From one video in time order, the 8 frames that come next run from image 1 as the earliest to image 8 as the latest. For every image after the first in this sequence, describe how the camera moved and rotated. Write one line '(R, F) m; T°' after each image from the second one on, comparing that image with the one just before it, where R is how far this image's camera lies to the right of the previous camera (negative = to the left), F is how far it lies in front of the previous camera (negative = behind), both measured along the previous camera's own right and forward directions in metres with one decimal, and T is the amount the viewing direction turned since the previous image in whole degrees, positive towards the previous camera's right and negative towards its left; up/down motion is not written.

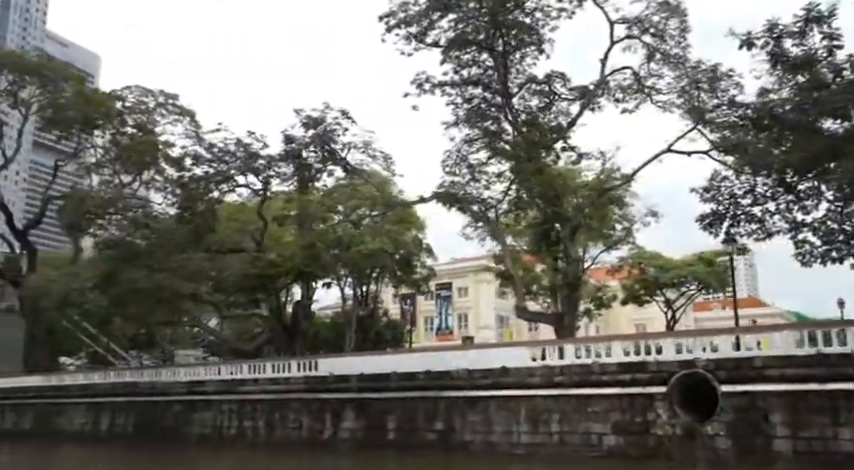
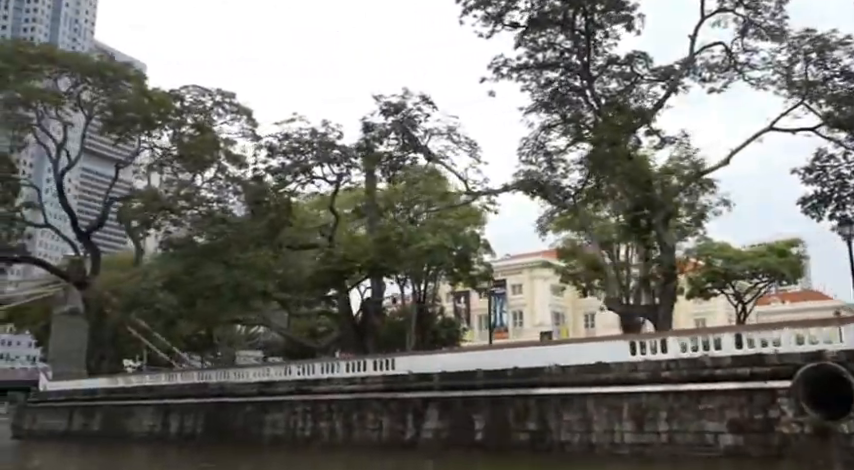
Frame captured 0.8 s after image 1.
(-0.8, +0.7) m; -3°
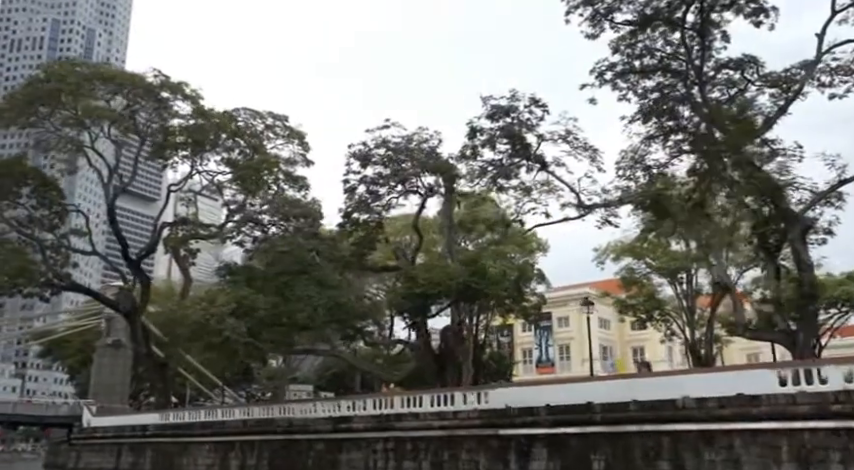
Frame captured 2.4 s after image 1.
(-1.5, +1.4) m; -1°
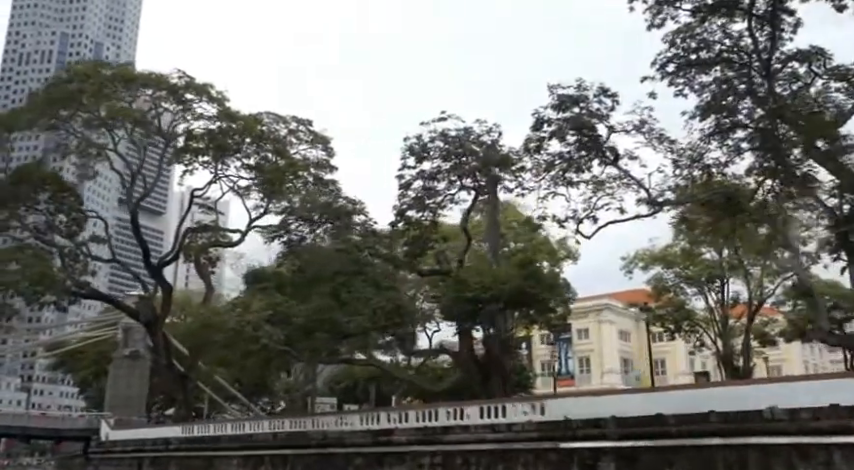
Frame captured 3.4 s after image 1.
(-0.9, +0.8) m; 0°
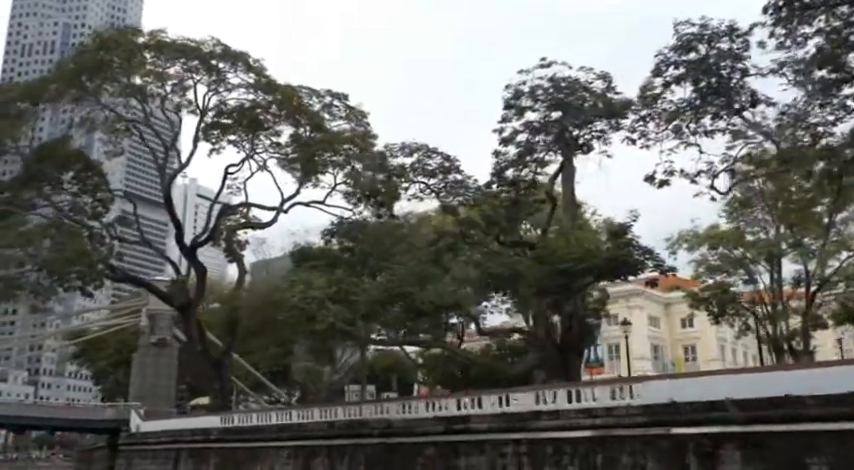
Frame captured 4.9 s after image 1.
(-1.4, +1.4) m; 0°
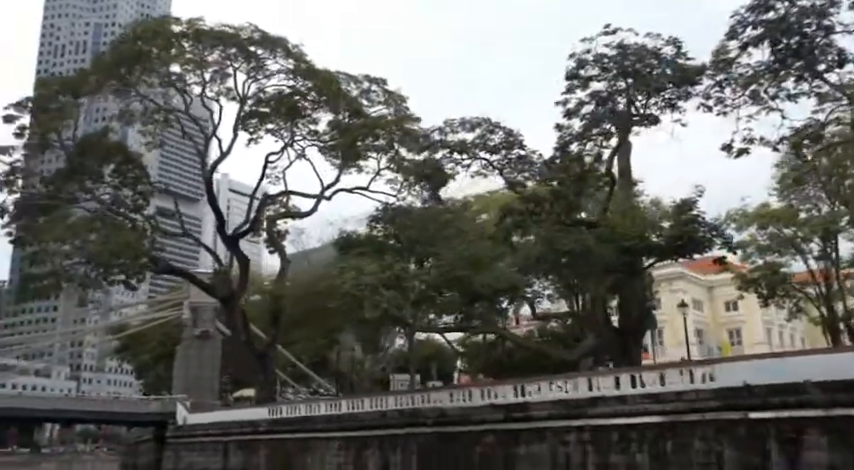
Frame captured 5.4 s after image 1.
(-0.4, +0.5) m; -2°
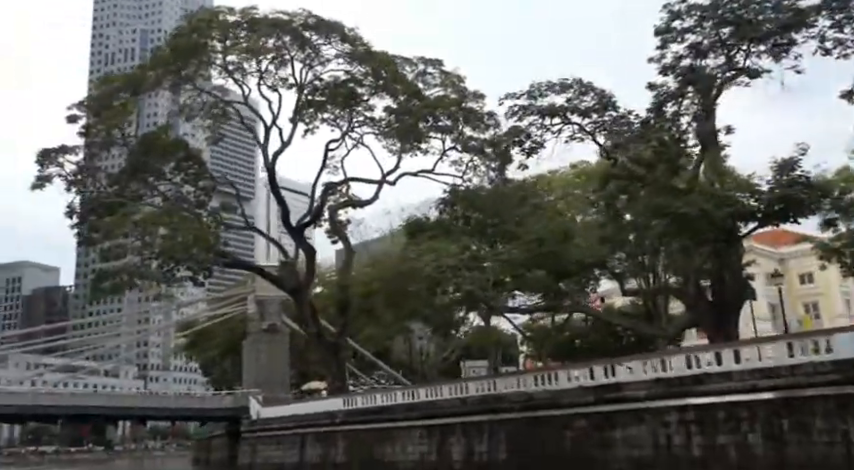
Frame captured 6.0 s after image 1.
(-0.5, +0.6) m; -4°
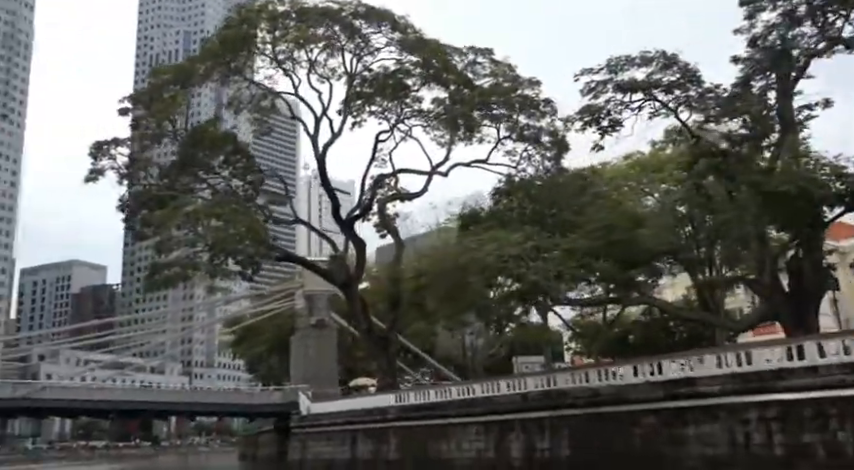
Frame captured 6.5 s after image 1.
(-0.4, +0.5) m; -3°
